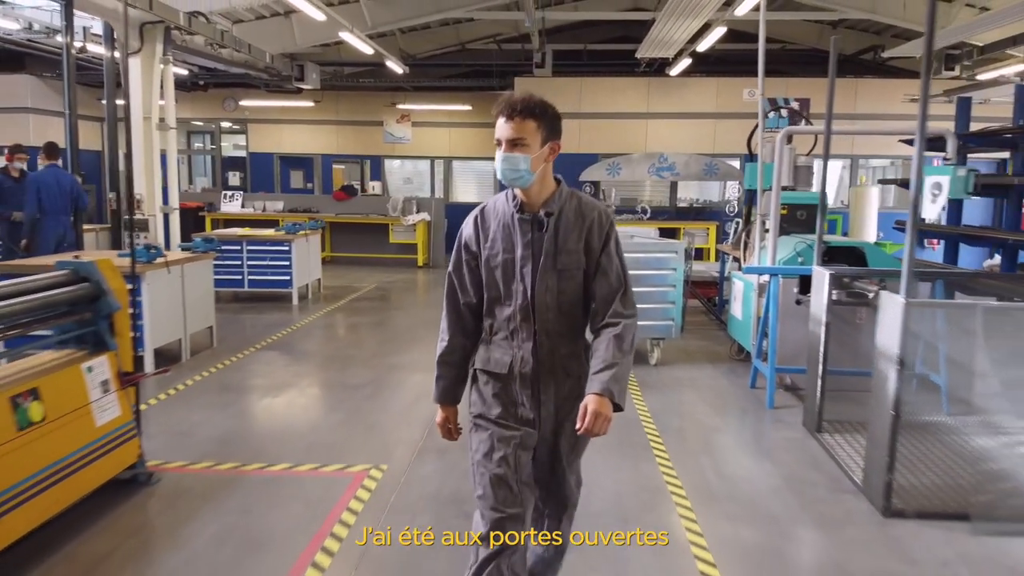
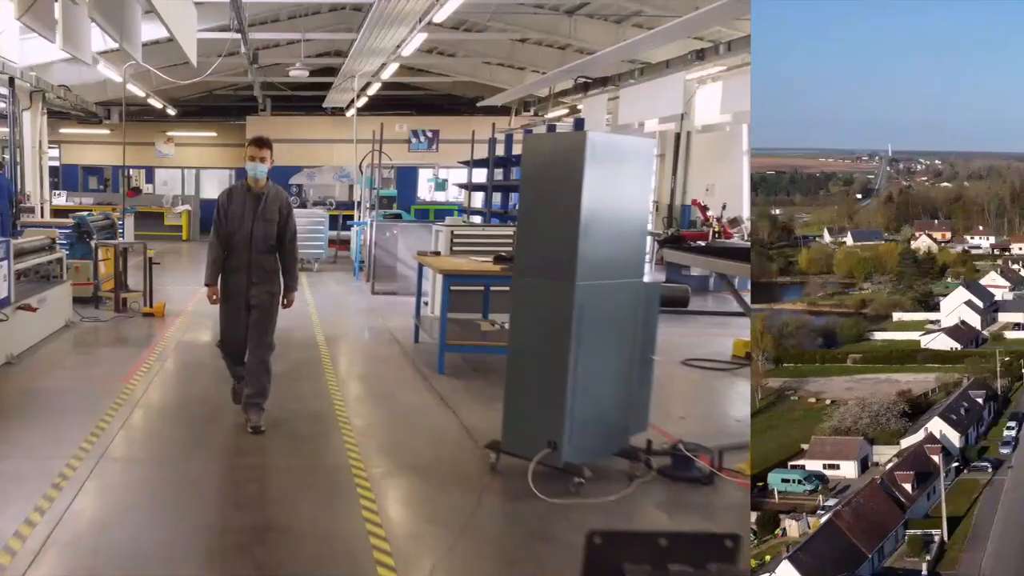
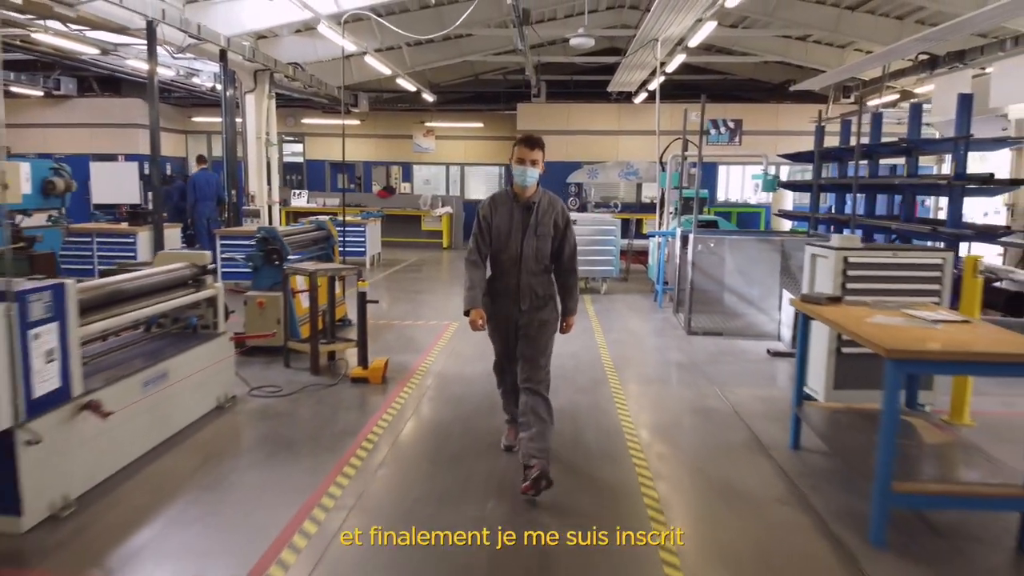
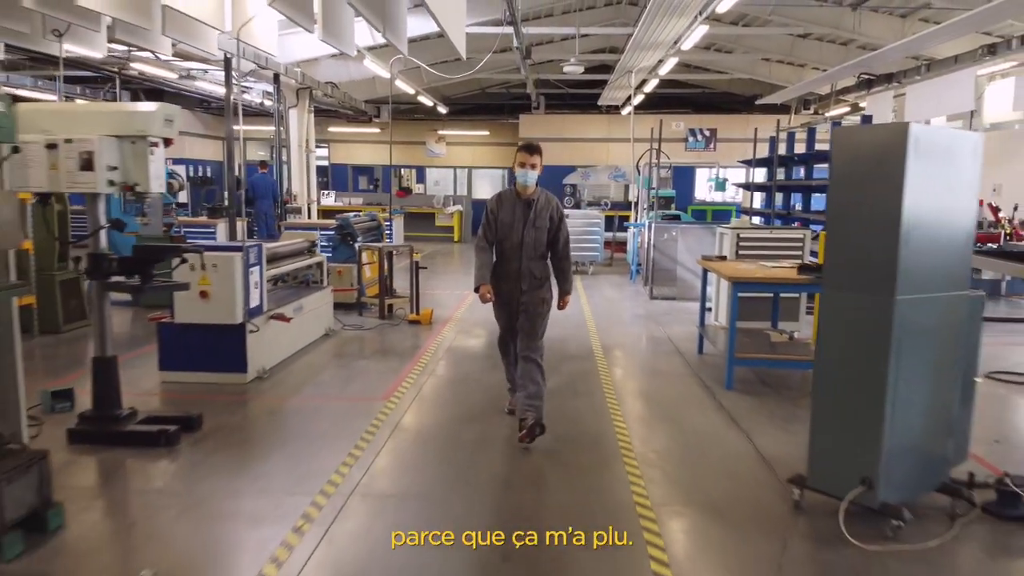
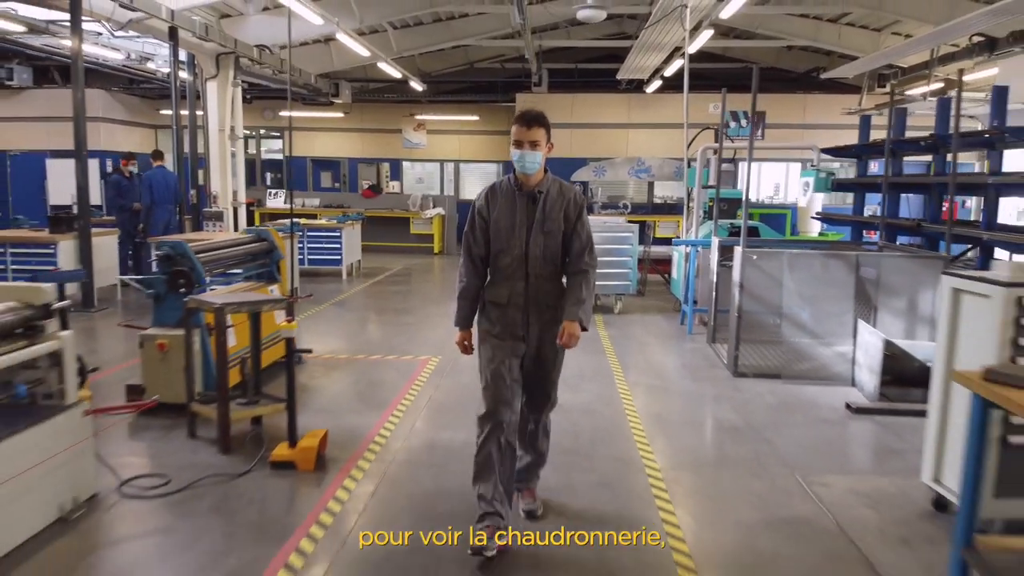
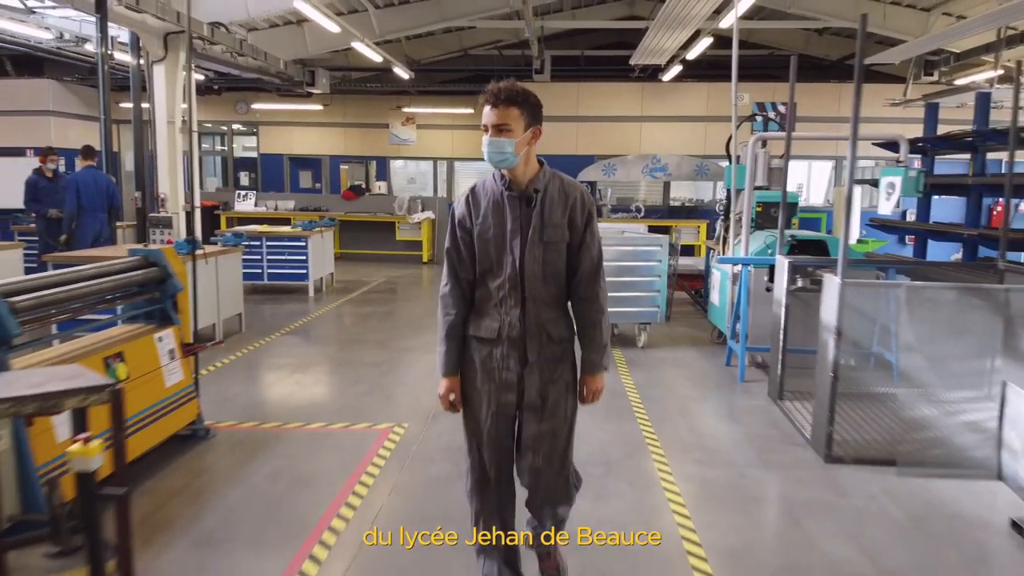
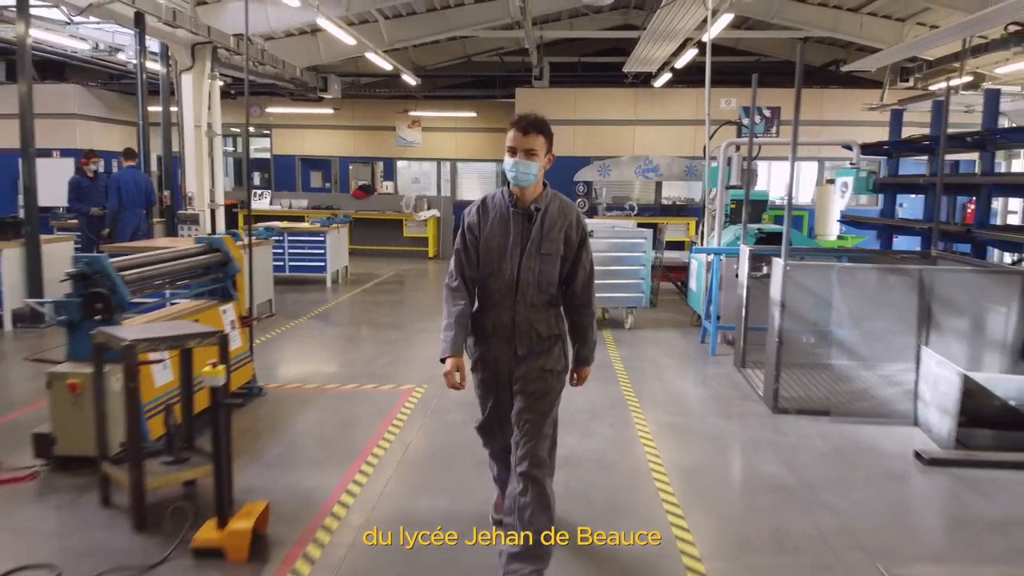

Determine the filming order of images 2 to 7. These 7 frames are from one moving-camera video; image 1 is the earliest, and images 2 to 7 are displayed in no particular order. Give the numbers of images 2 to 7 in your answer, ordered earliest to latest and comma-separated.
6, 7, 5, 3, 4, 2
